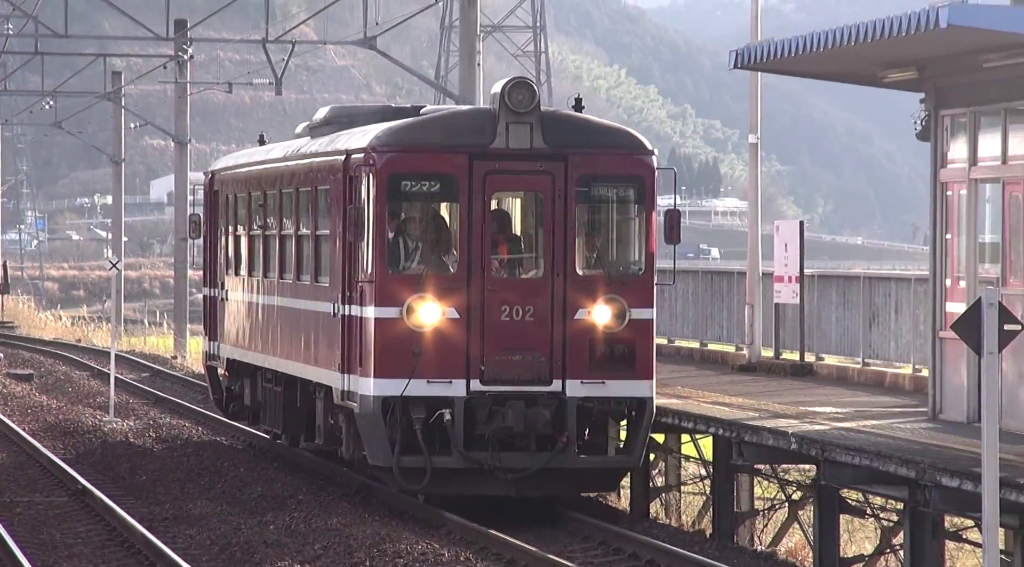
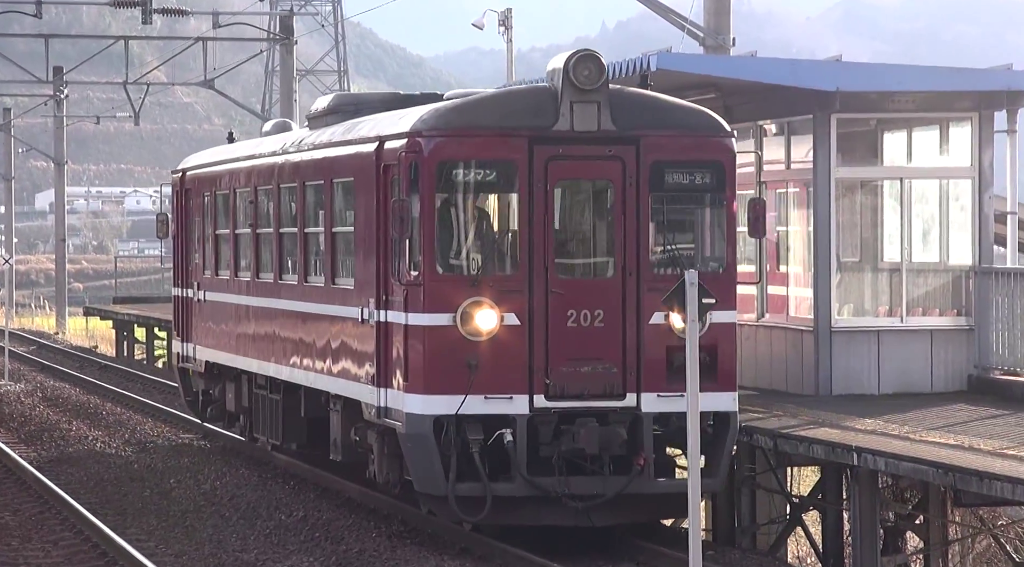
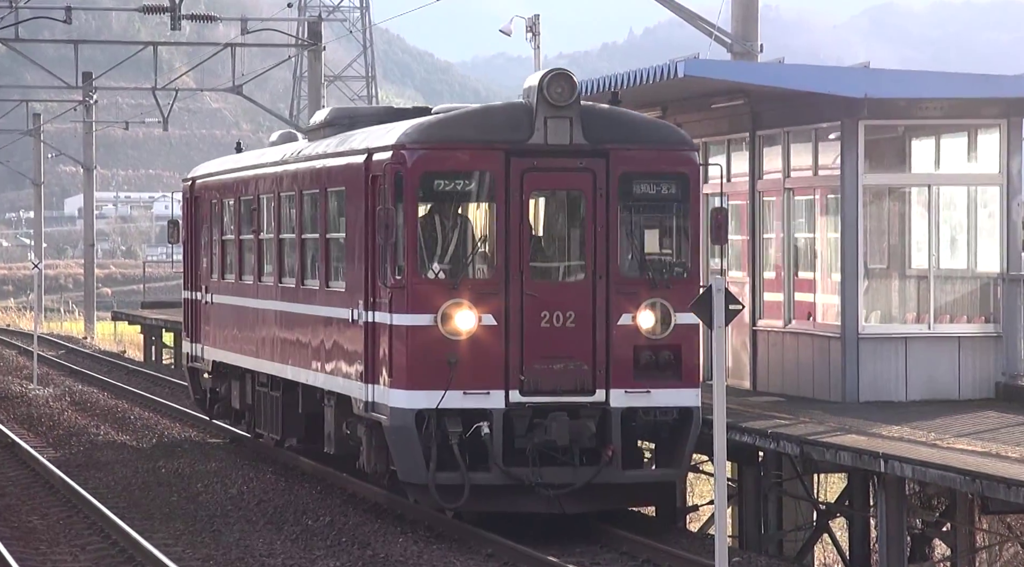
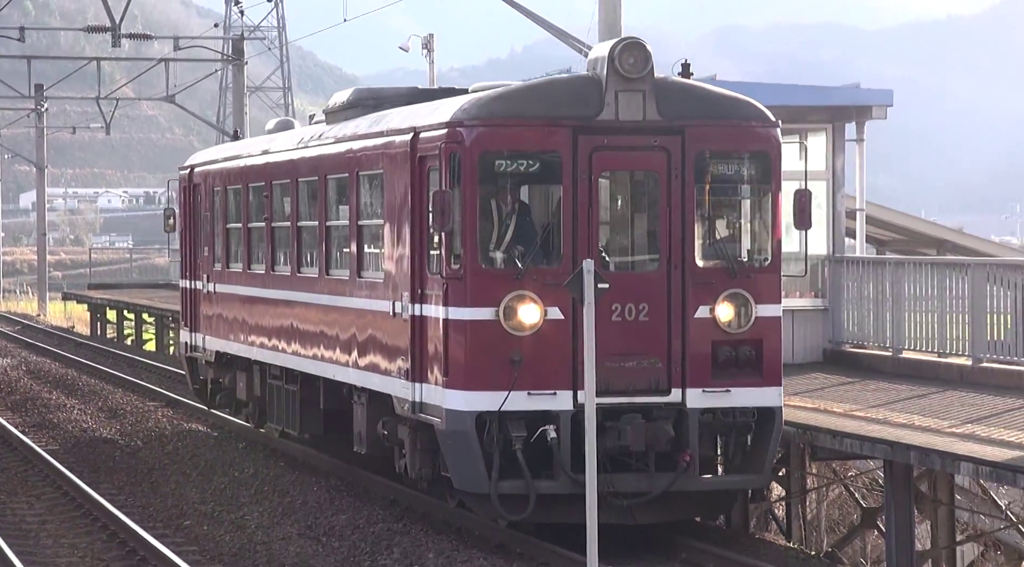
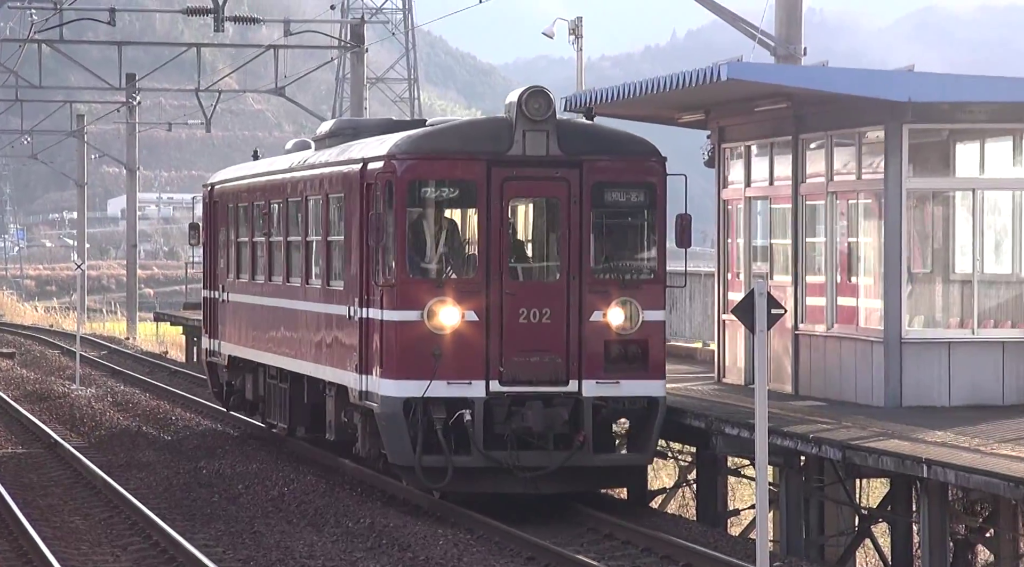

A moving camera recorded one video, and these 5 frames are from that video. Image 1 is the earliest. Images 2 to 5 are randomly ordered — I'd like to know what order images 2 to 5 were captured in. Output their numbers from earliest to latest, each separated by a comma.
5, 3, 2, 4
